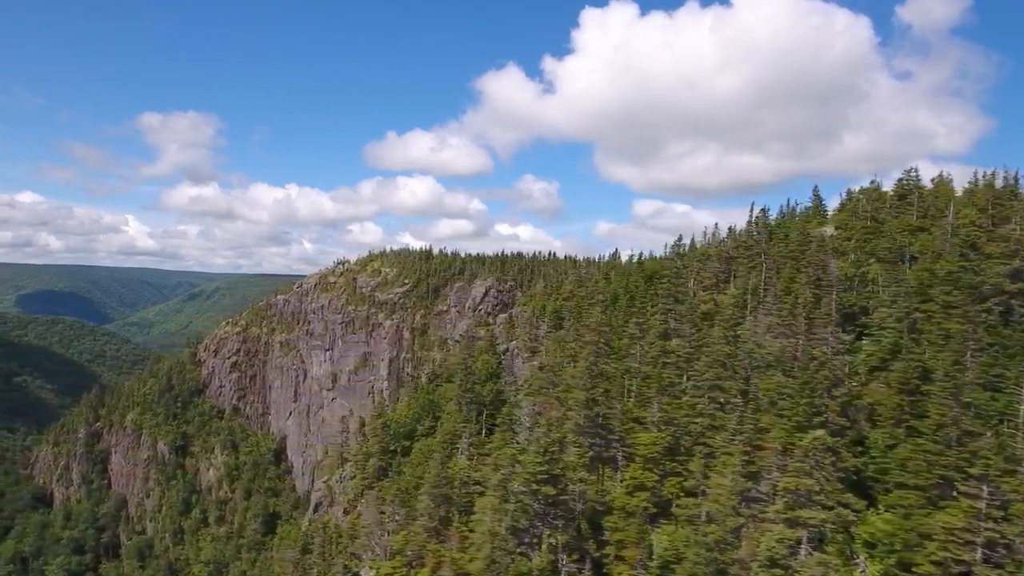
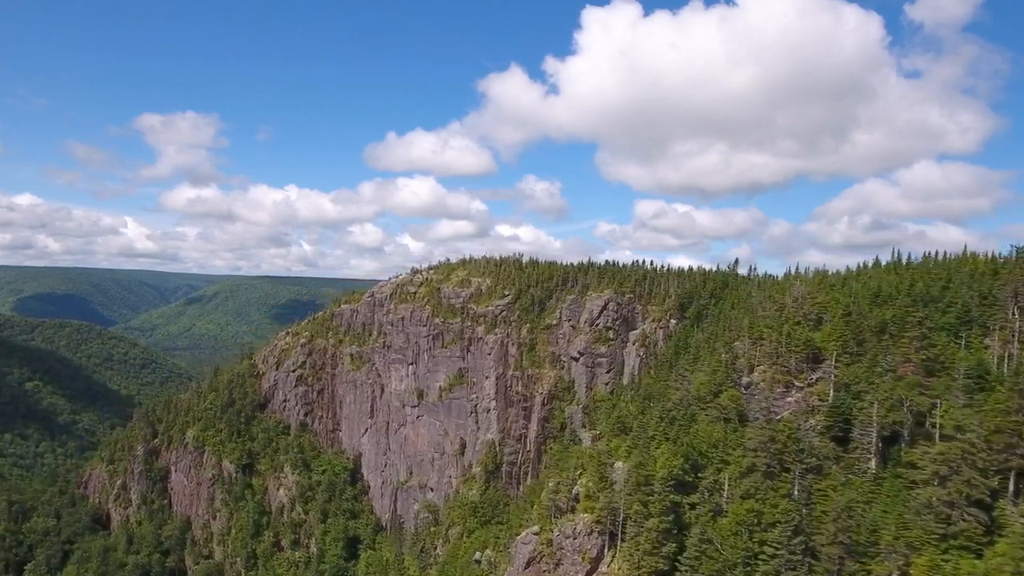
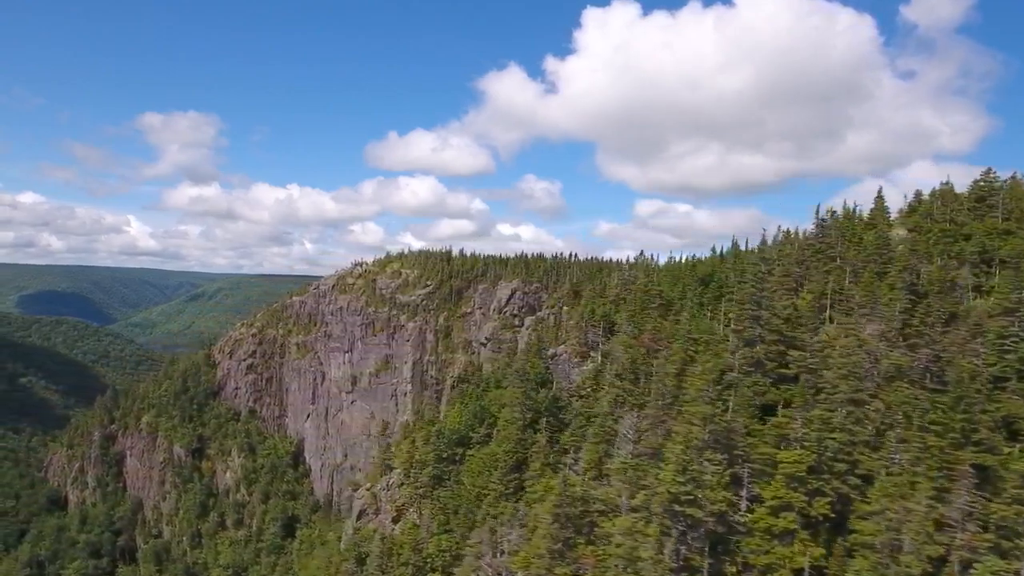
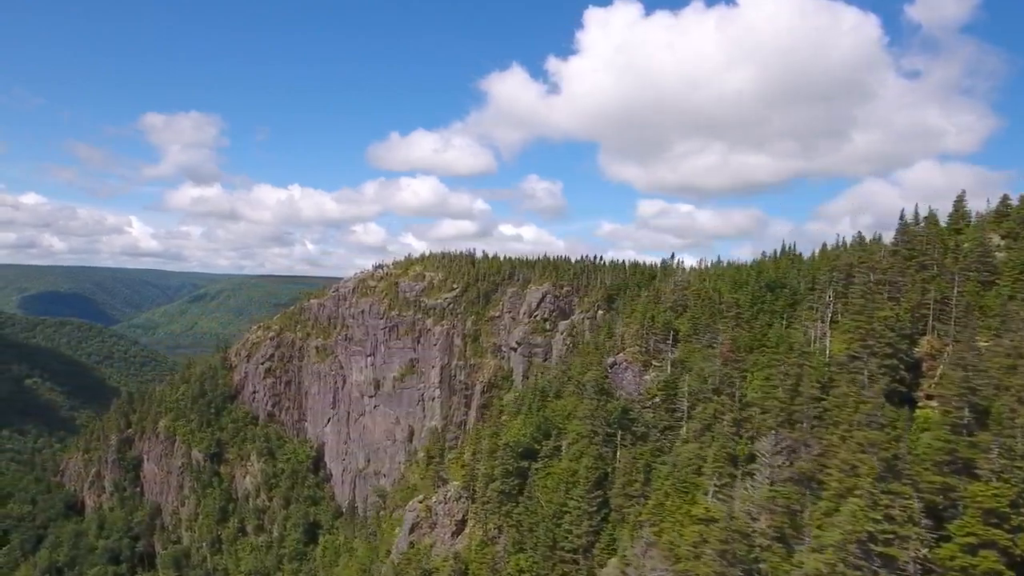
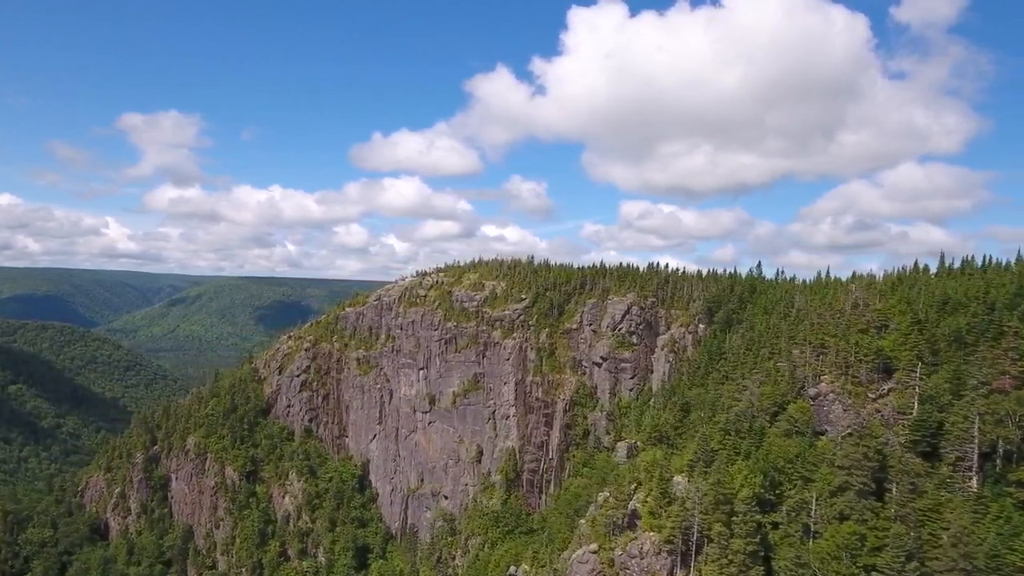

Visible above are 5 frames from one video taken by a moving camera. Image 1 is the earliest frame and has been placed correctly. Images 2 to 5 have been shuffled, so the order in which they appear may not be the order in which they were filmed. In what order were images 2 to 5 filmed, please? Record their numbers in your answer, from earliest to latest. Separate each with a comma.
3, 4, 2, 5
